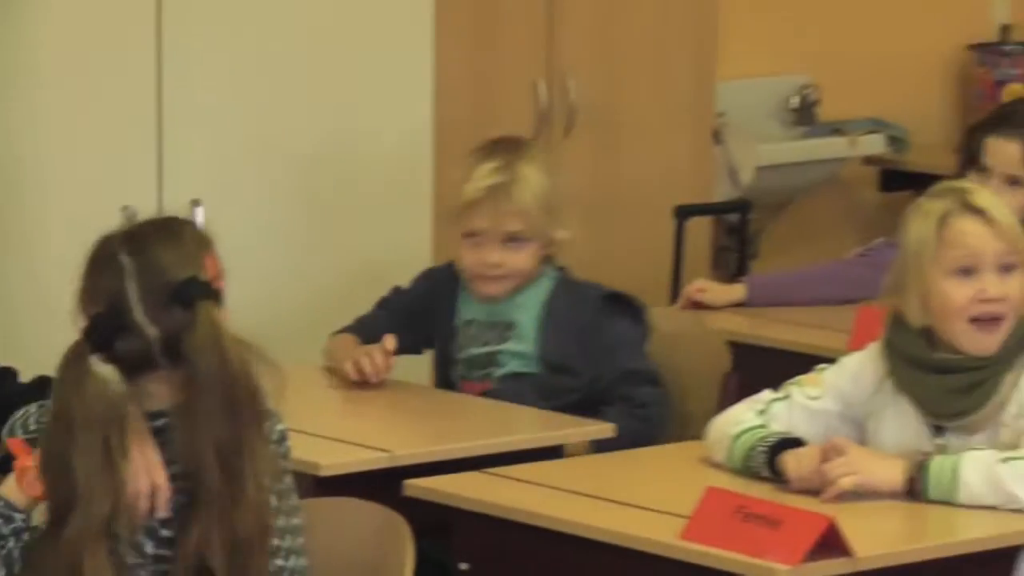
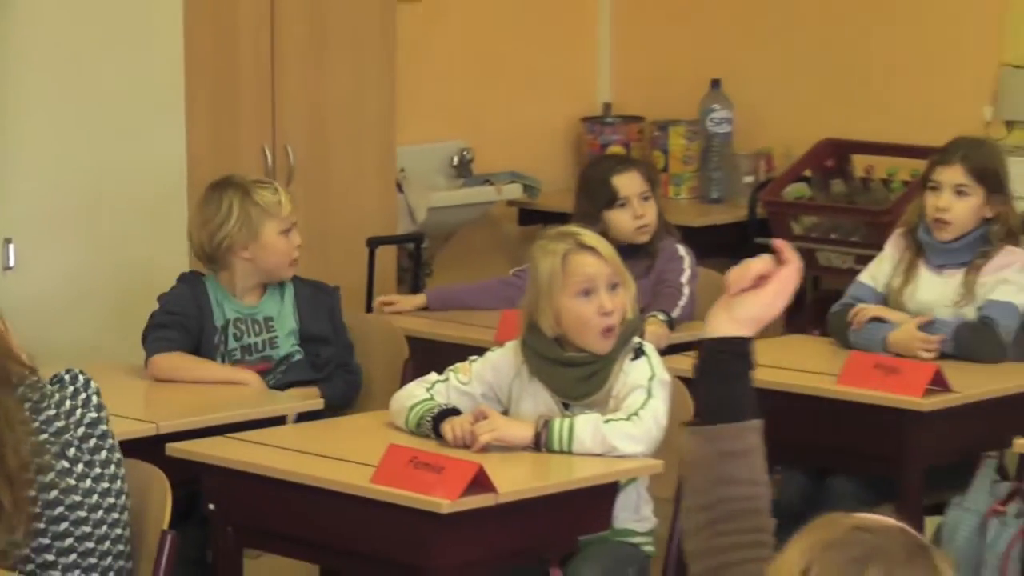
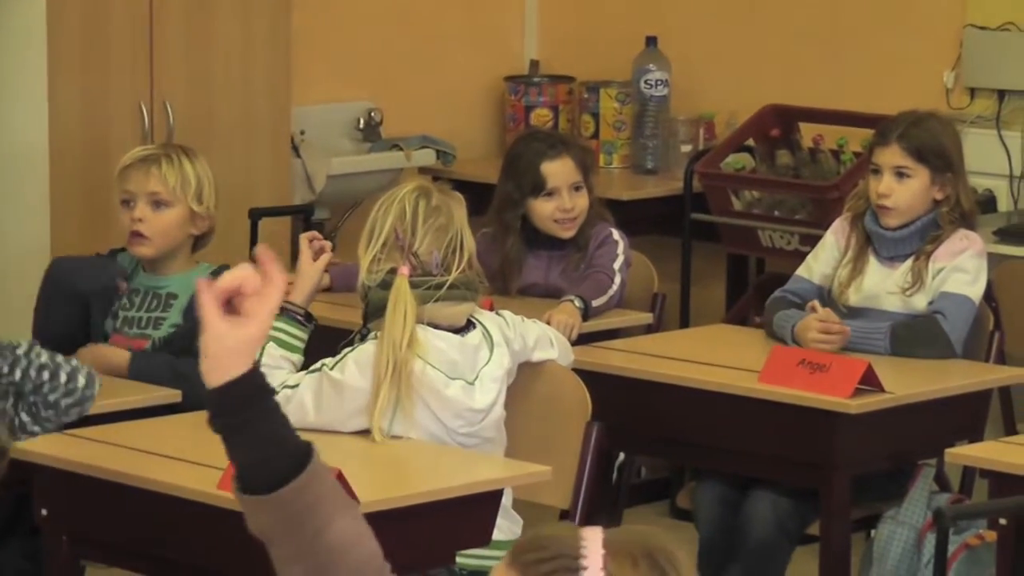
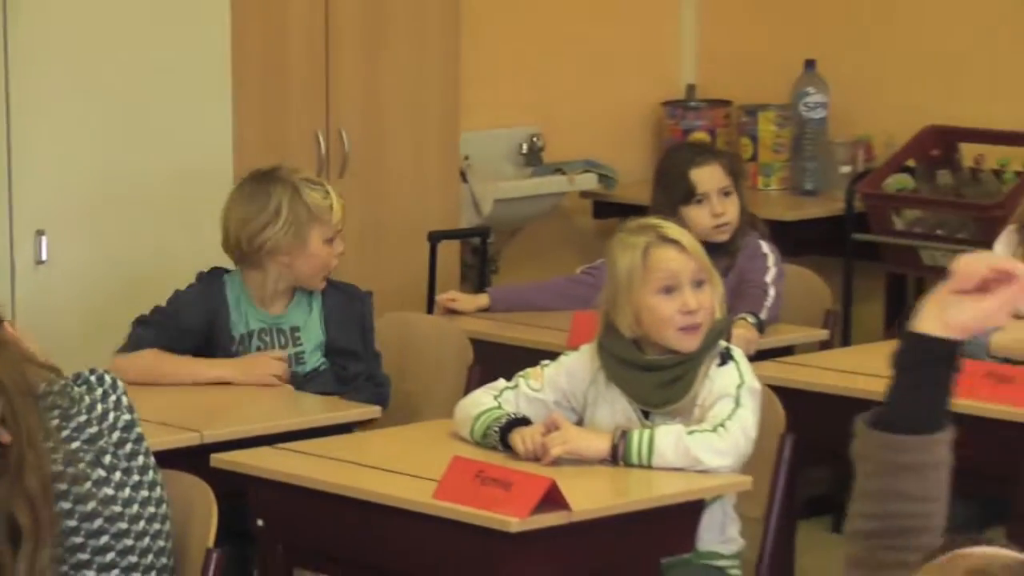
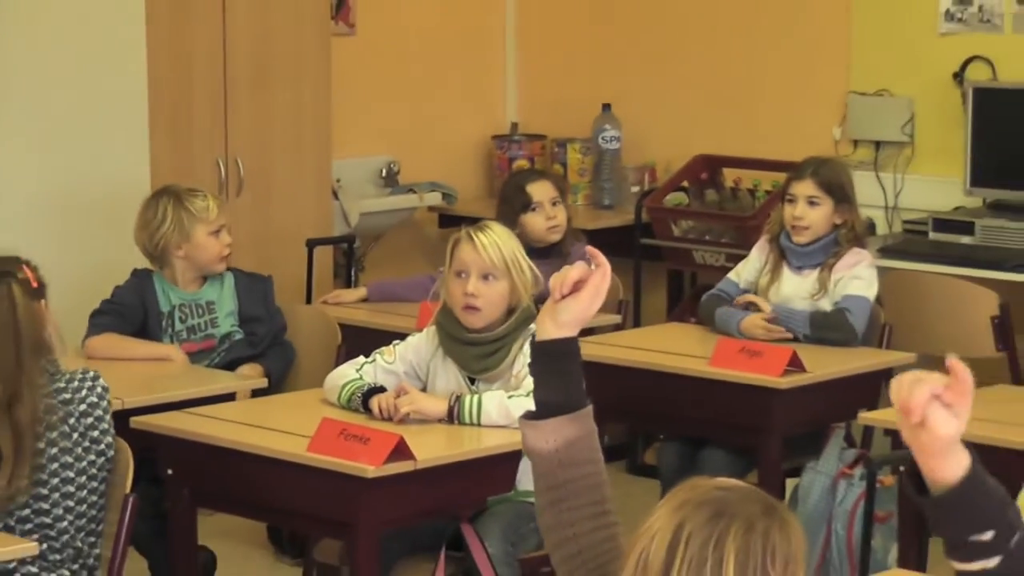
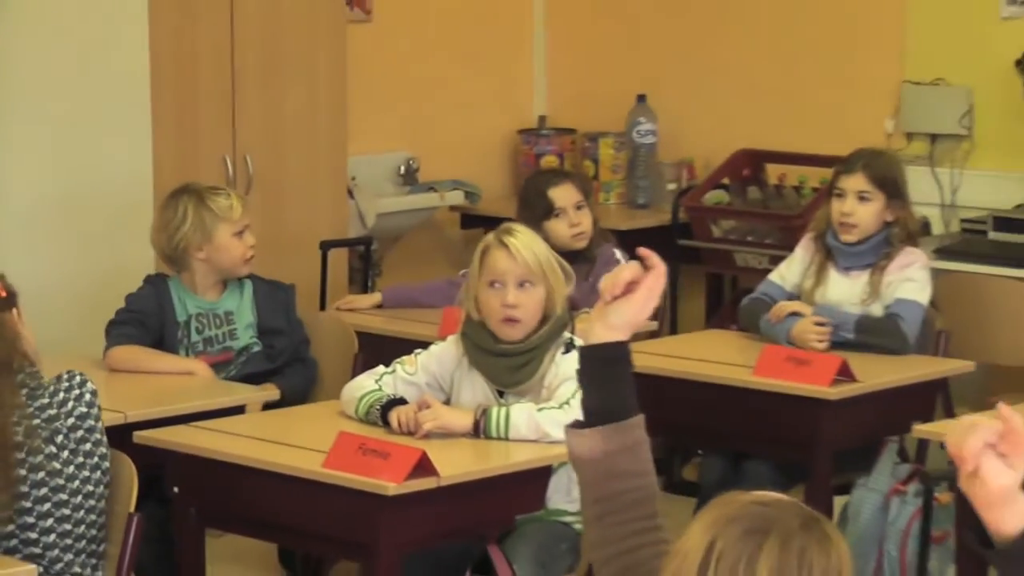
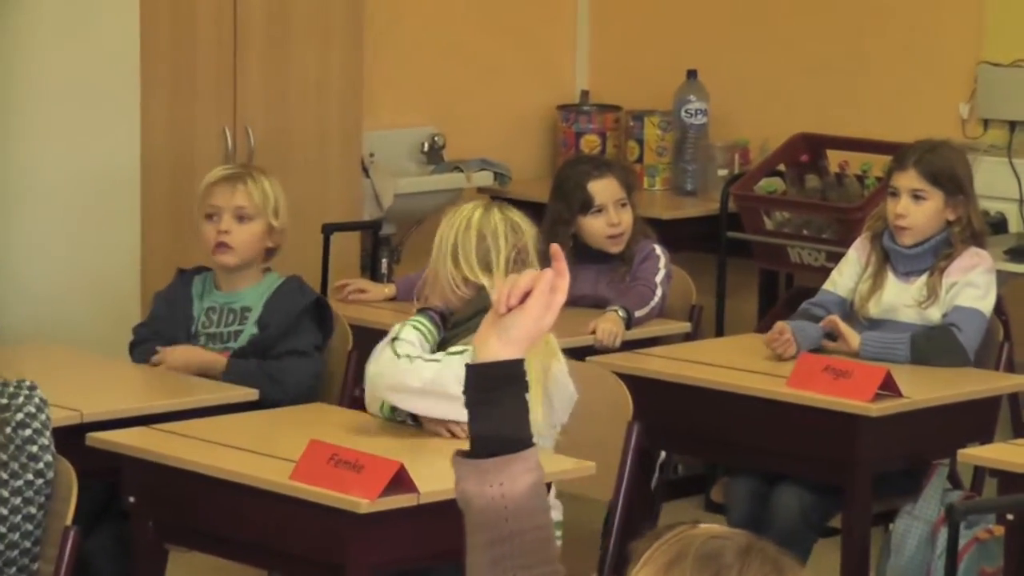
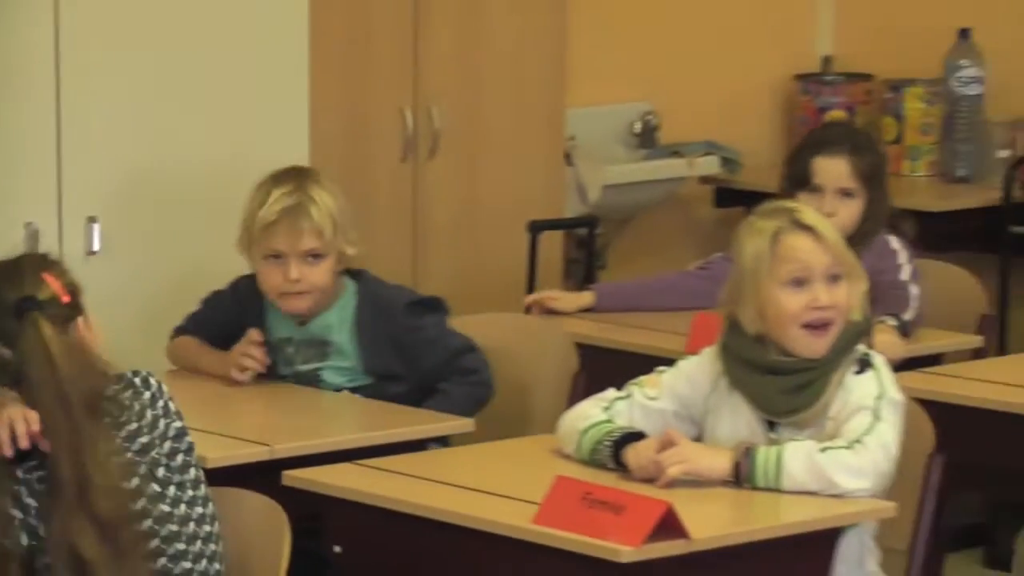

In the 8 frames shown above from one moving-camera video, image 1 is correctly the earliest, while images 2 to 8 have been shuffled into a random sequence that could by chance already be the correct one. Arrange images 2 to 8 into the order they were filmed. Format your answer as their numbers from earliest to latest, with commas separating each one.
8, 4, 2, 6, 5, 7, 3
